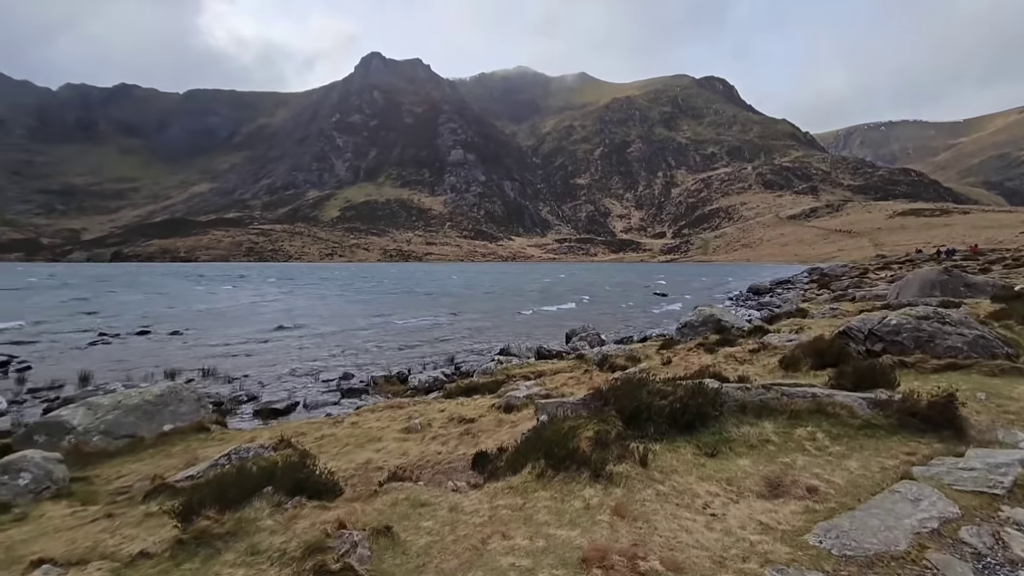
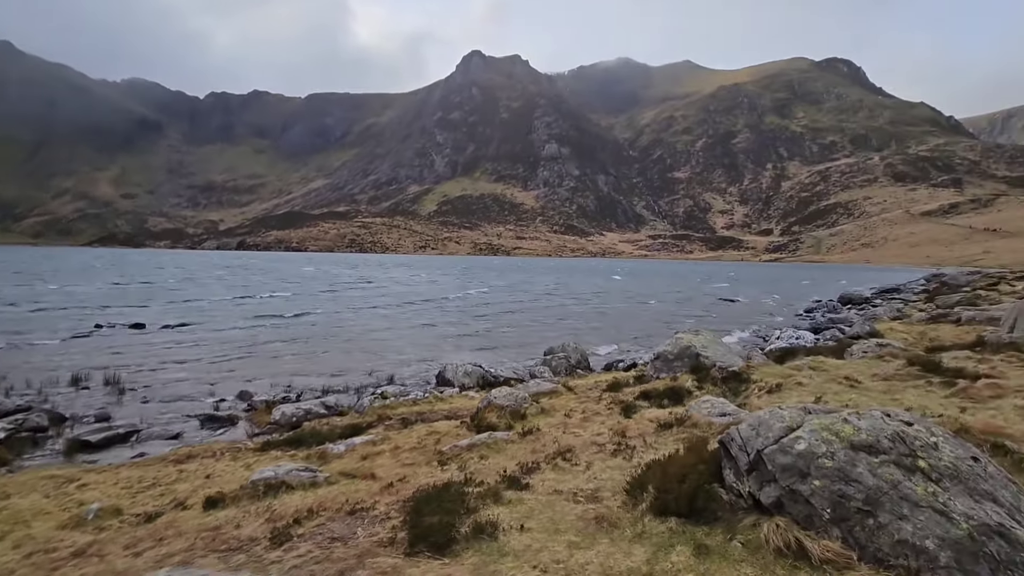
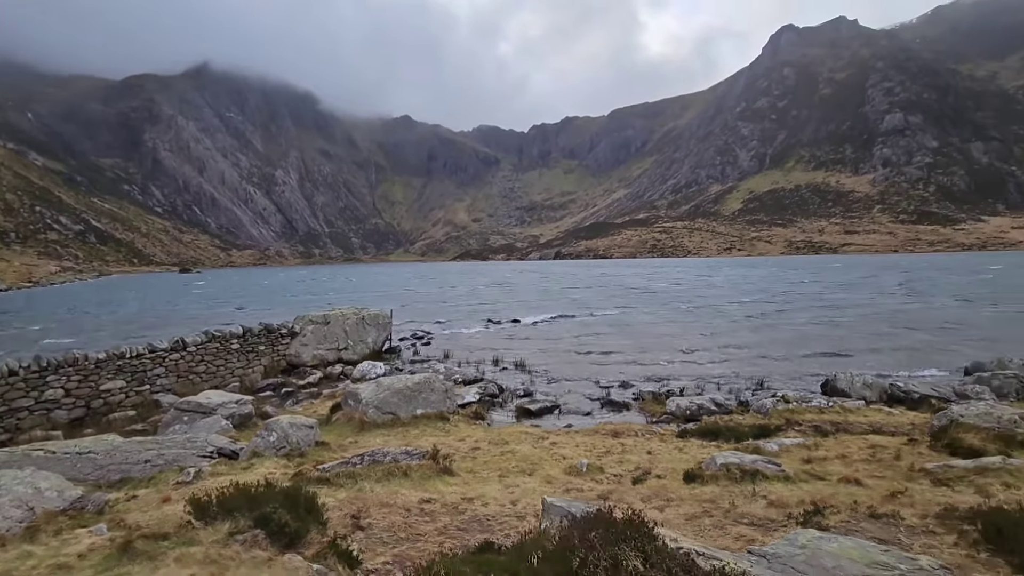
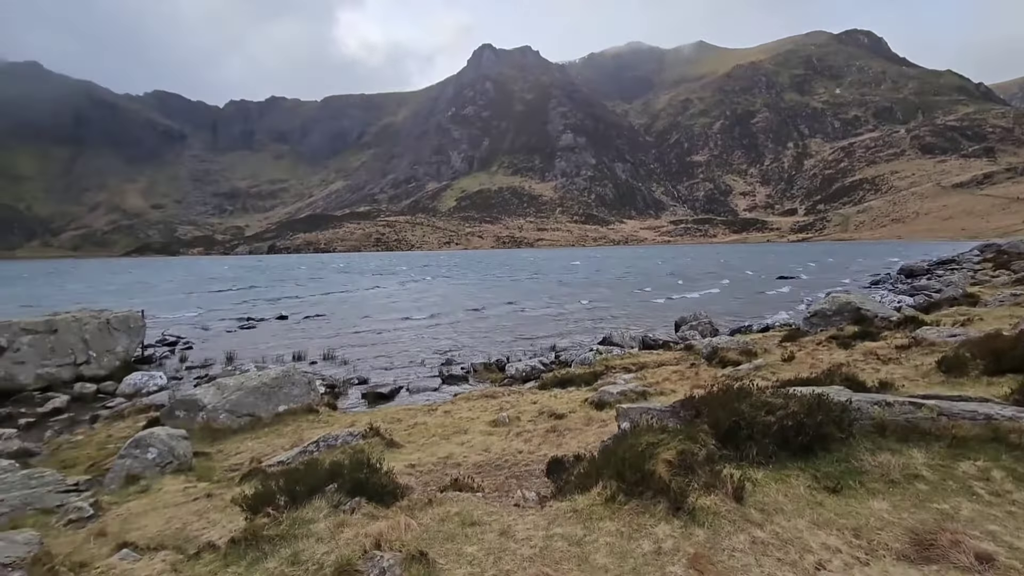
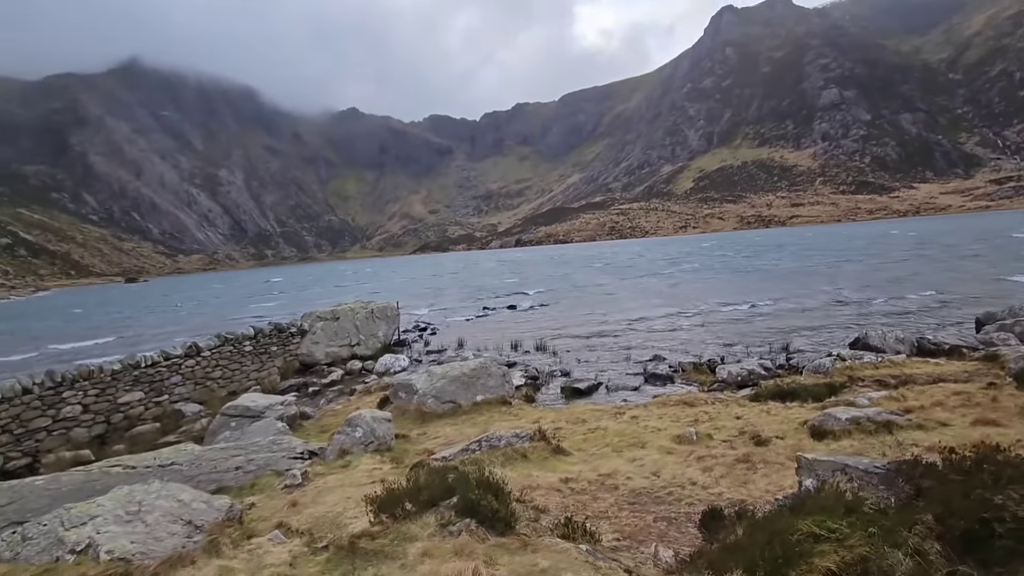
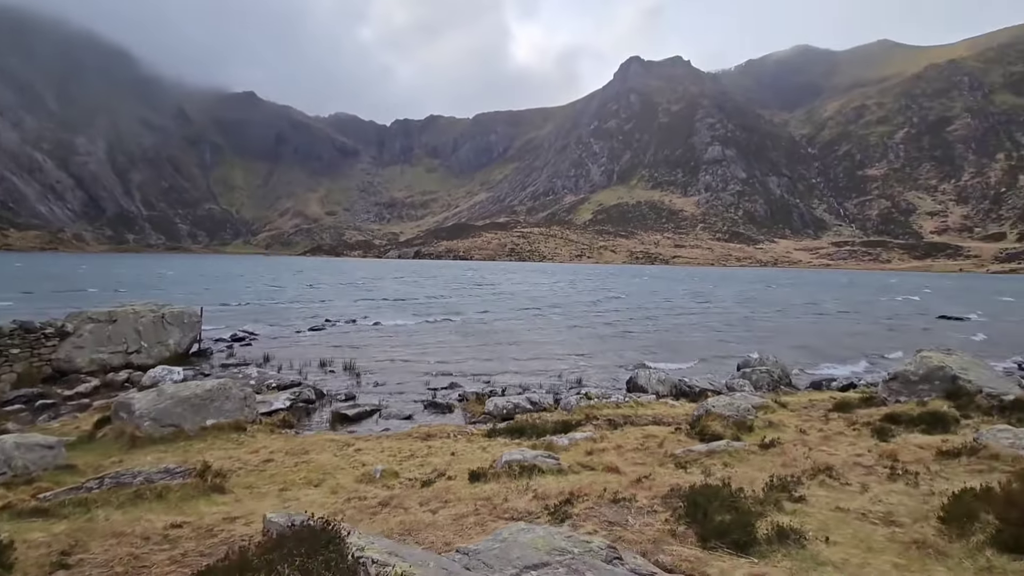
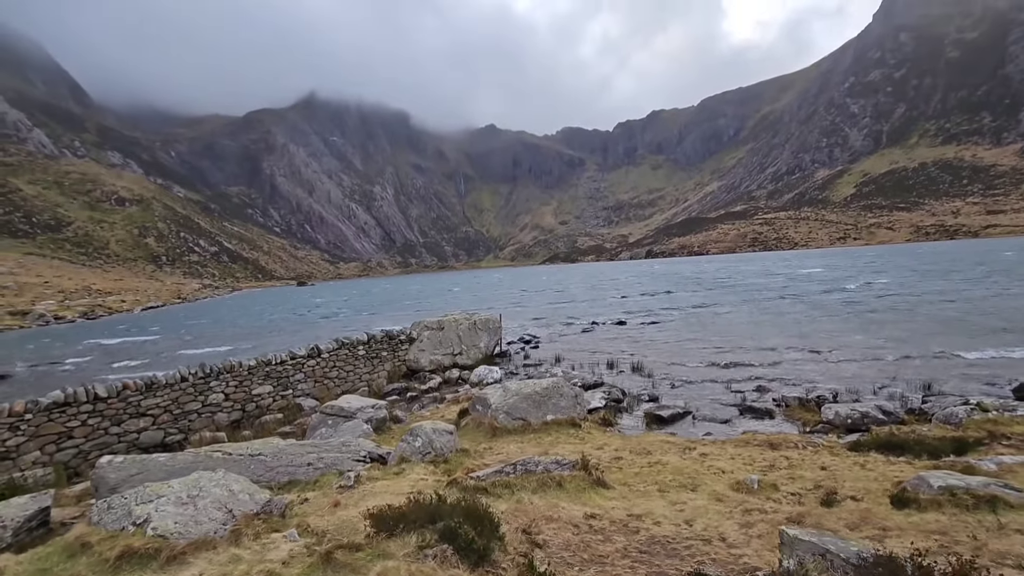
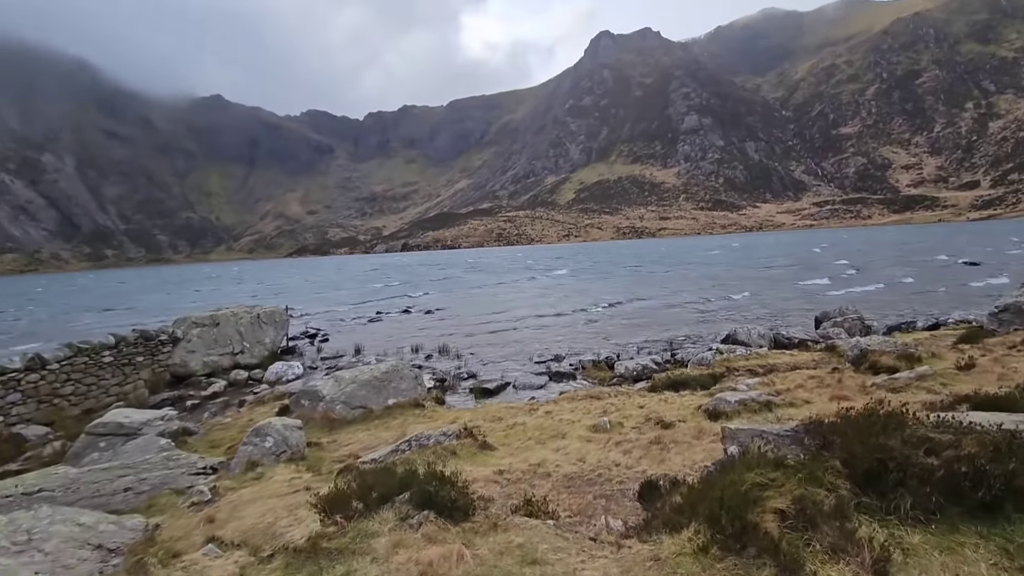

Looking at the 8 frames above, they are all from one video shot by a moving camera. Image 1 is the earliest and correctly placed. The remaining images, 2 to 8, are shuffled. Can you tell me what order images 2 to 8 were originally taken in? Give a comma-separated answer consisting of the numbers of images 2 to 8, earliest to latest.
4, 8, 5, 7, 3, 6, 2
